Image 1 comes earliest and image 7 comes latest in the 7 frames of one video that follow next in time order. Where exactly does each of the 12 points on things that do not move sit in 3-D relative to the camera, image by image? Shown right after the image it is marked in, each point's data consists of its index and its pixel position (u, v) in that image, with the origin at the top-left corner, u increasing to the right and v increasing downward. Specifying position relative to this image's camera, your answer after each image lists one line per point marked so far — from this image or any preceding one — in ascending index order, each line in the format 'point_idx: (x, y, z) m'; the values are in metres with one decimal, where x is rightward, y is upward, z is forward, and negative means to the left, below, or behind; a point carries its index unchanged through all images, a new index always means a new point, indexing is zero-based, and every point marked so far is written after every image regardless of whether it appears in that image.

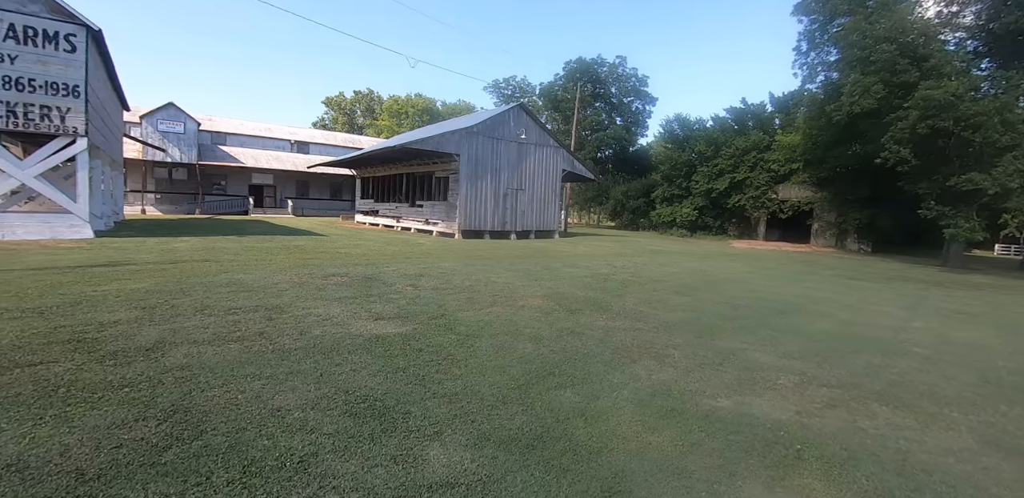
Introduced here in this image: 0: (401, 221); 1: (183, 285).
0: (-4.7, +1.2, +20.1) m
1: (-4.0, -0.4, +5.7) m
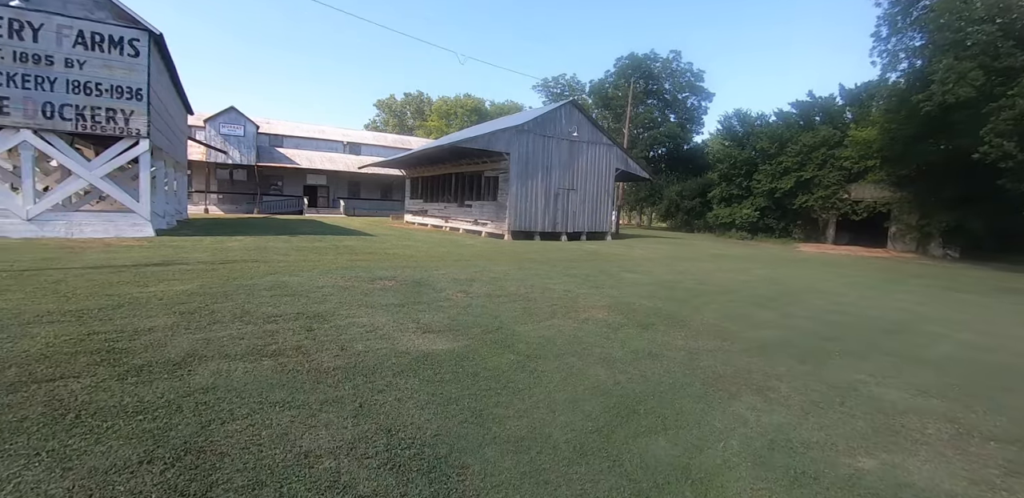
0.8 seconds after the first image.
0: (-2.7, +1.2, +19.9) m
1: (-3.4, -0.5, +5.5) m
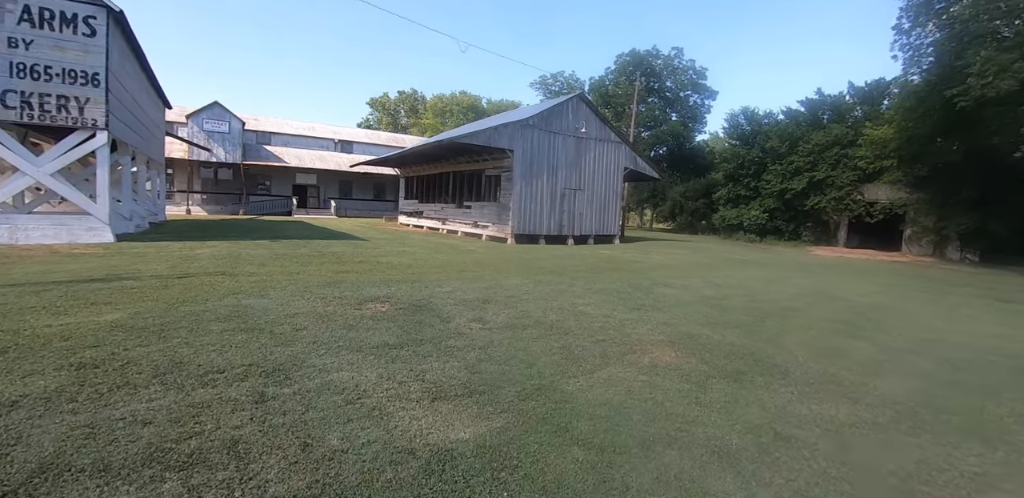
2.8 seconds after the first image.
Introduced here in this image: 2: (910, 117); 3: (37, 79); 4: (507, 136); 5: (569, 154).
0: (-2.6, +1.0, +18.6) m
1: (-3.1, -0.6, +4.2) m
2: (+16.5, +5.5, +19.4) m
3: (-9.2, +3.3, +9.0) m
4: (-0.2, +3.6, +14.8) m
5: (+2.0, +3.4, +16.5) m
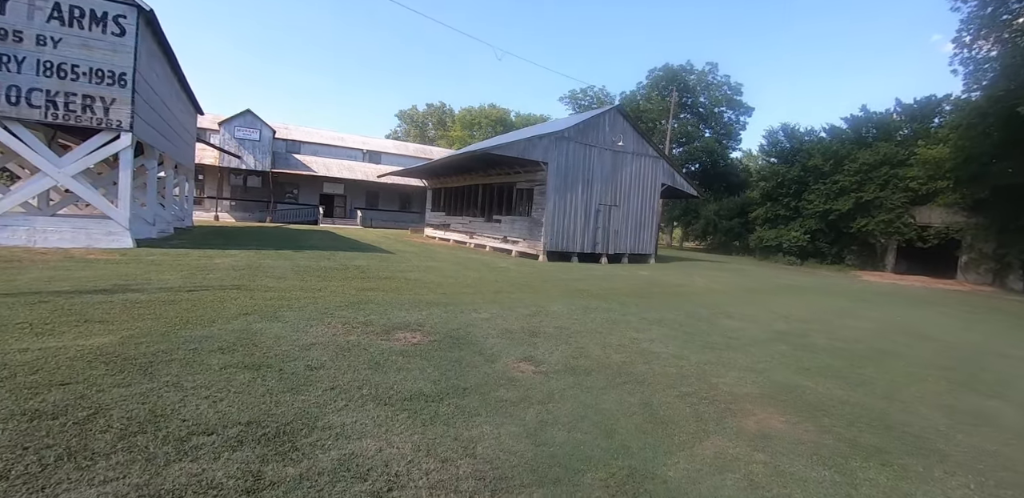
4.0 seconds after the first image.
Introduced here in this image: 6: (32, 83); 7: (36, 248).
0: (-1.4, +0.4, +17.9) m
1: (-2.6, -0.7, +3.5) m
2: (+17.7, +4.4, +18.0) m
3: (-8.4, +3.2, +8.7) m
4: (+0.9, +3.1, +14.2) m
5: (+3.1, +2.7, +15.8) m
6: (-8.8, +3.0, +8.5) m
7: (-8.6, 0.0, +8.4) m
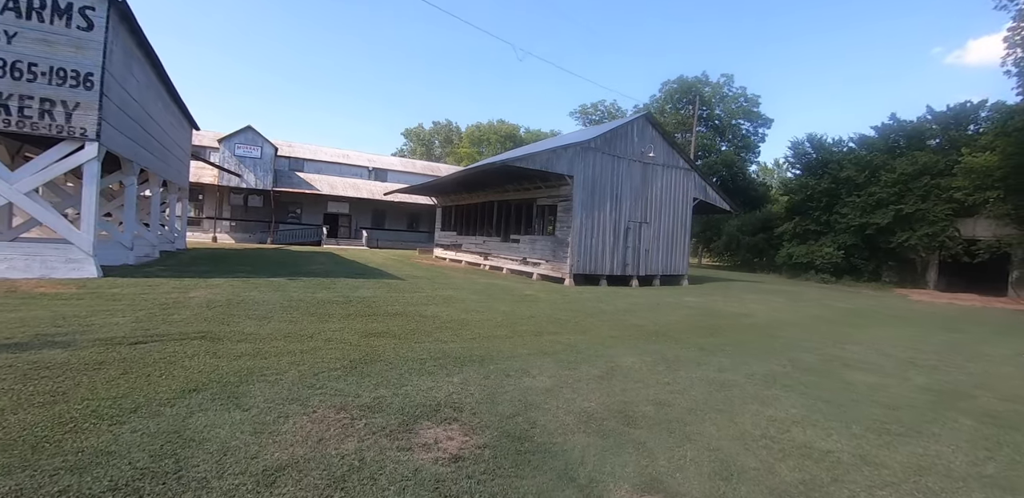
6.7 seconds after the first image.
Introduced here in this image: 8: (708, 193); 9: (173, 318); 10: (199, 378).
0: (-0.7, -0.3, +16.4) m
1: (-2.1, -1.0, +2.0) m
2: (+18.4, +3.8, +16.4) m
3: (-7.9, +2.7, +7.4) m
4: (+1.5, +2.5, +12.7) m
5: (+3.8, +2.1, +14.3) m
6: (-8.3, +2.5, +7.2) m
7: (-8.0, -0.5, +6.9) m
8: (+6.9, +2.0, +16.3) m
9: (-3.9, -0.8, +5.3) m
10: (-2.2, -0.9, +3.3) m
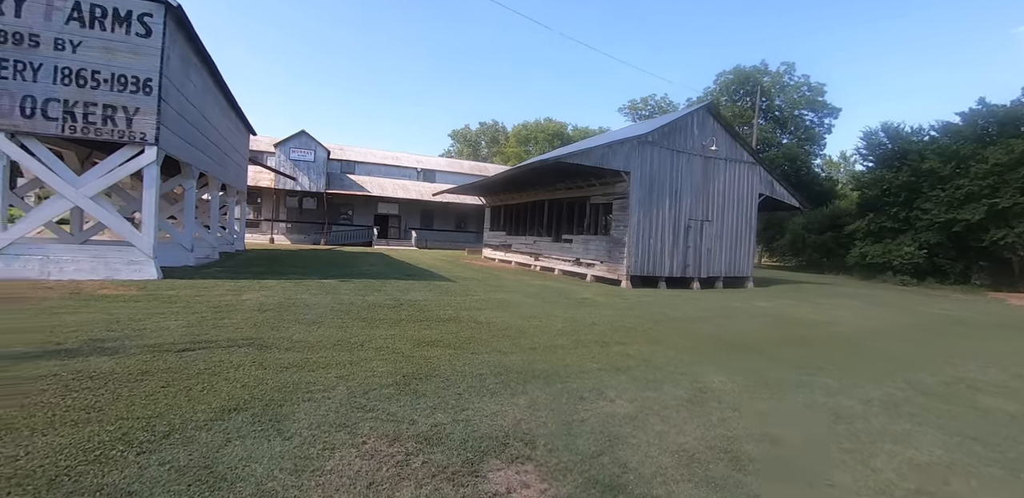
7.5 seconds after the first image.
0: (+1.0, -0.3, +15.9) m
1: (-1.7, -1.0, +1.7) m
2: (+20.0, +3.8, +14.1) m
3: (-7.0, +2.7, +7.6) m
4: (+2.8, +2.4, +12.0) m
5: (+5.3, +2.1, +13.4) m
6: (-7.4, +2.5, +7.5) m
7: (-7.2, -0.5, +7.2) m
8: (+8.6, +2.0, +15.1) m
9: (-3.2, -0.8, +5.1) m
10: (-1.8, -0.9, +3.0) m
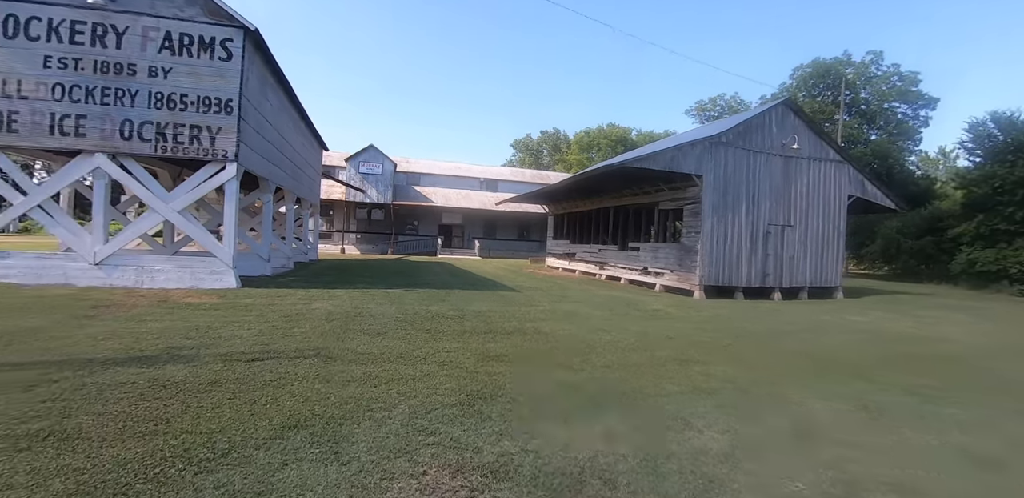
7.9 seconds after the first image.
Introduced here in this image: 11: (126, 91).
0: (+3.1, -0.6, +15.3) m
1: (-1.5, -1.0, +1.6) m
2: (+21.7, +3.7, +11.2) m
3: (-5.9, +2.5, +8.2) m
4: (+4.4, +2.3, +11.3) m
5: (+7.0, +1.9, +12.3) m
6: (-6.4, +2.3, +8.1) m
7: (-6.2, -0.7, +7.7) m
8: (+10.5, +1.8, +13.6) m
9: (-2.5, -0.9, +5.2) m
10: (-1.3, -1.0, +2.9) m
11: (-6.6, +2.7, +8.1) m
